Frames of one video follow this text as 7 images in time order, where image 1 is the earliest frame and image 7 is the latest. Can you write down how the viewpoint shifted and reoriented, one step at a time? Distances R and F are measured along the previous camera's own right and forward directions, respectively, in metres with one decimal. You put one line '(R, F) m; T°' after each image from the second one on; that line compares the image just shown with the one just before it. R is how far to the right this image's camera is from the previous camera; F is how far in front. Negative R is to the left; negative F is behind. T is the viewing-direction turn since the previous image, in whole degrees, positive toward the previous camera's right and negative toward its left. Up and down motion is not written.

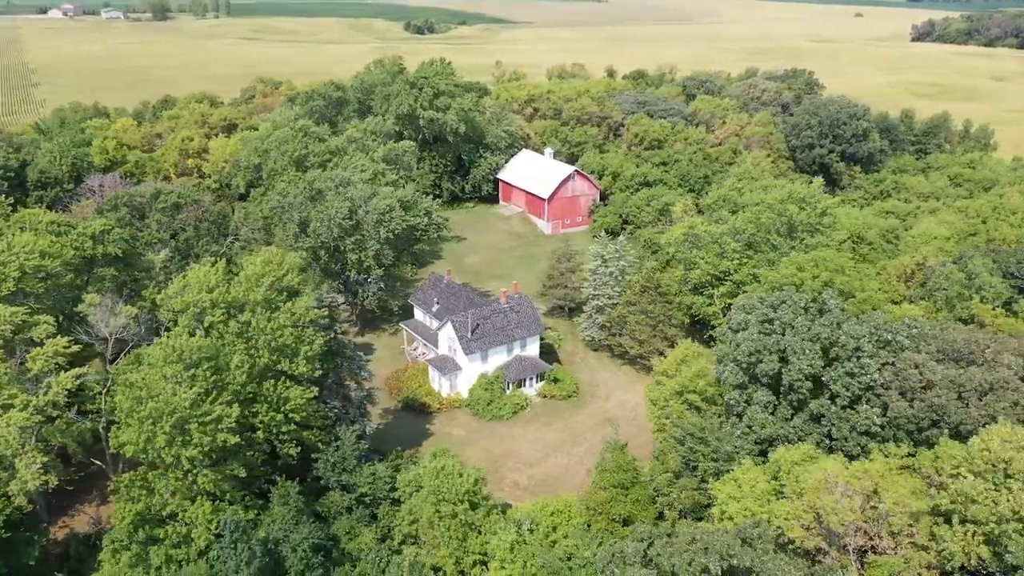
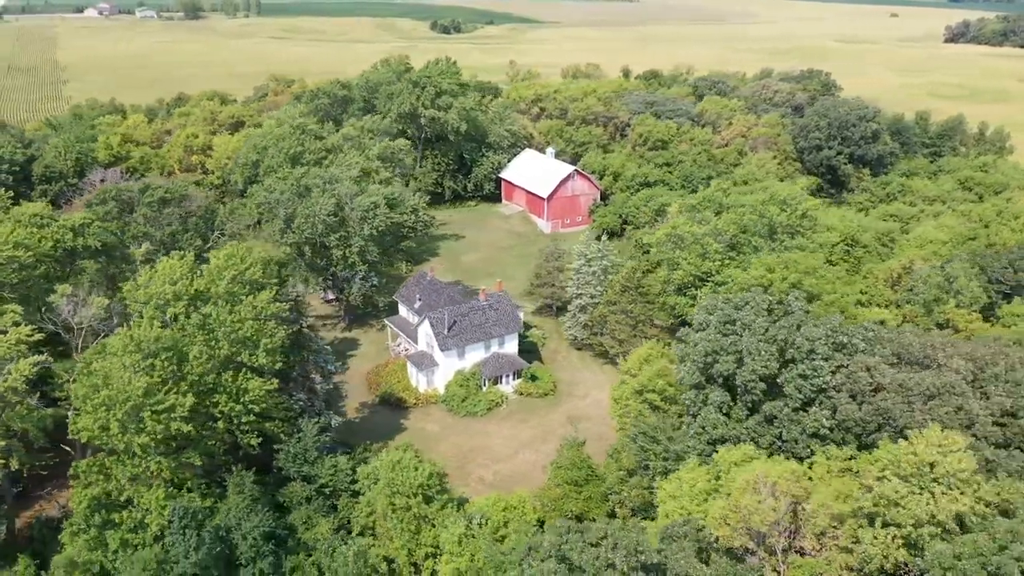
(+2.4, -0.2) m; -2°
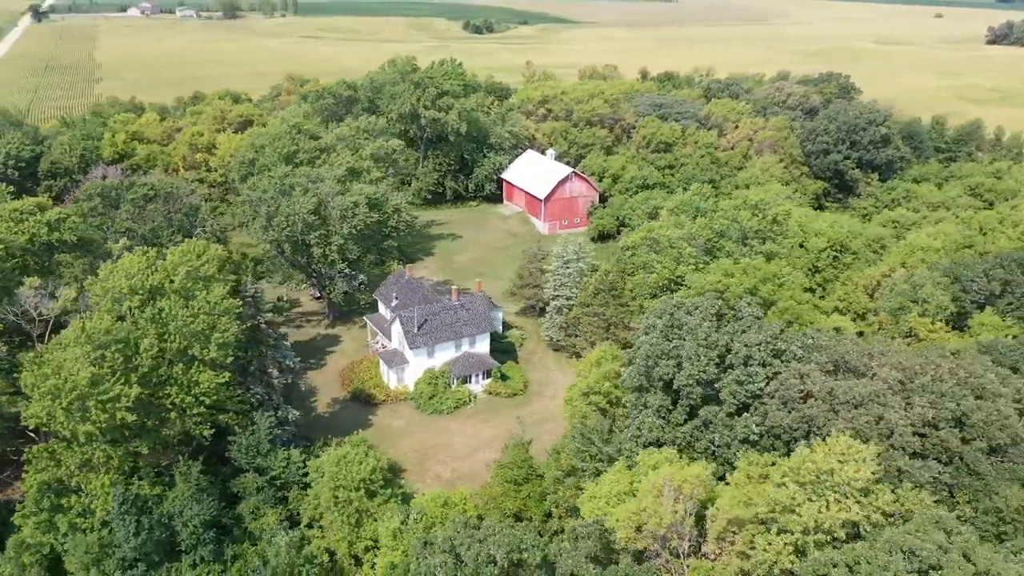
(+3.1, -0.3) m; -3°
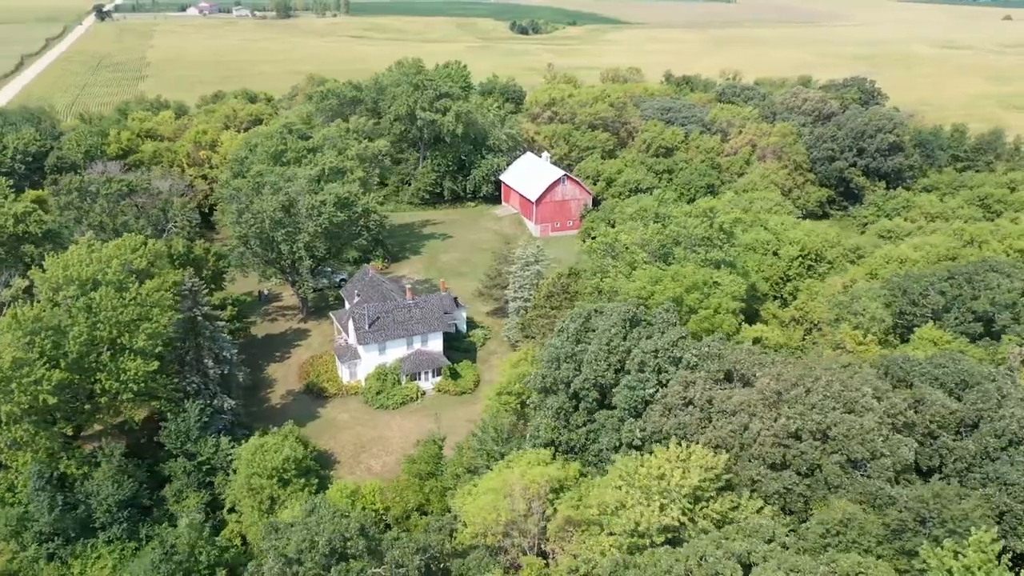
(+4.9, -0.5) m; -4°
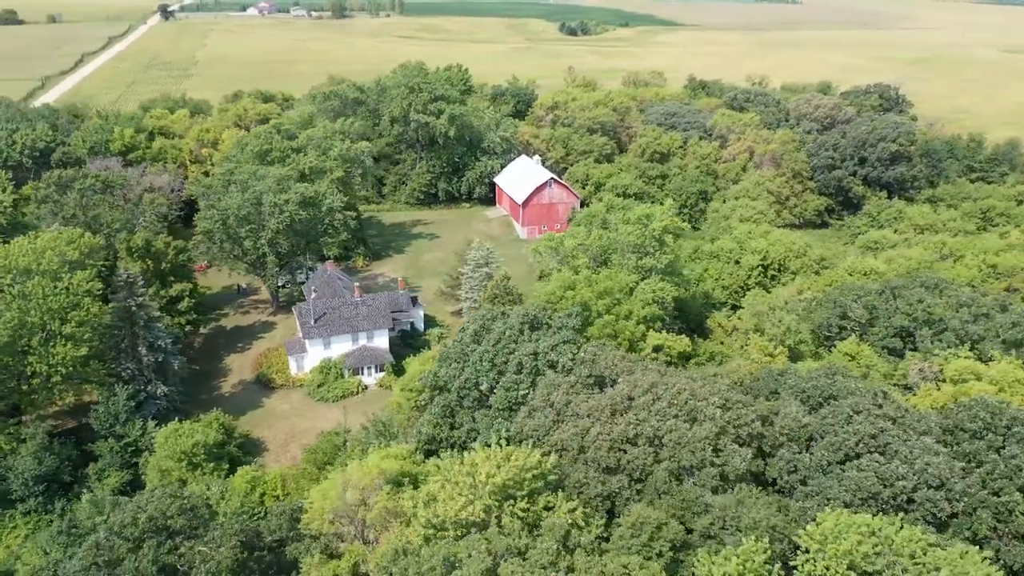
(+5.7, -0.7) m; -4°
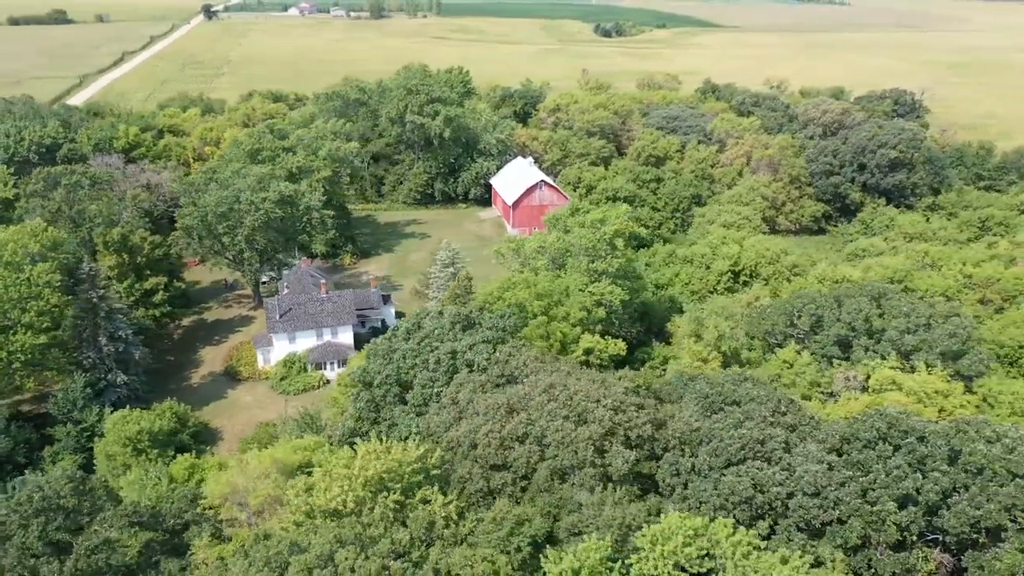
(+4.0, -0.5) m; -3°
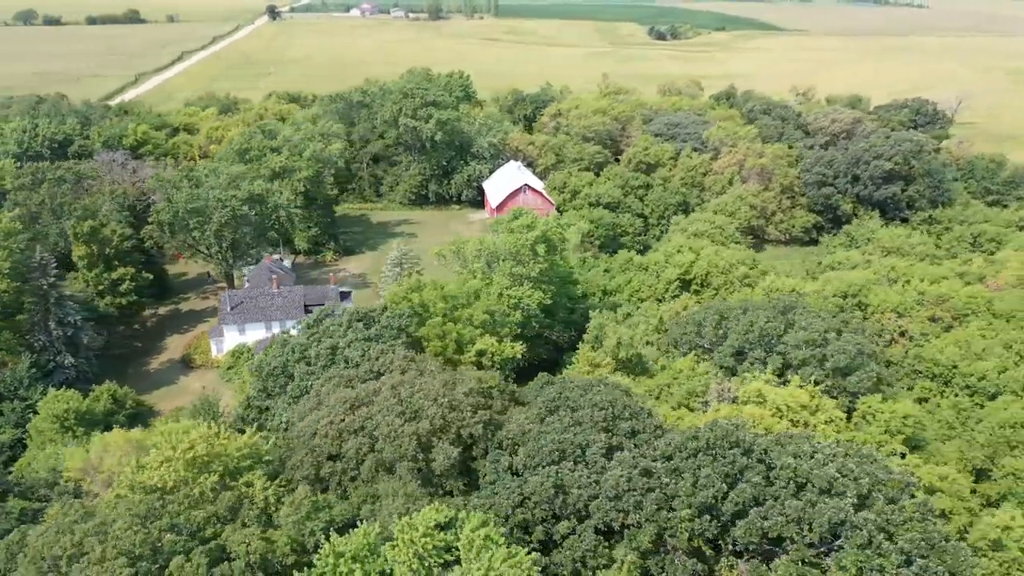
(+6.5, -0.8) m; -5°
